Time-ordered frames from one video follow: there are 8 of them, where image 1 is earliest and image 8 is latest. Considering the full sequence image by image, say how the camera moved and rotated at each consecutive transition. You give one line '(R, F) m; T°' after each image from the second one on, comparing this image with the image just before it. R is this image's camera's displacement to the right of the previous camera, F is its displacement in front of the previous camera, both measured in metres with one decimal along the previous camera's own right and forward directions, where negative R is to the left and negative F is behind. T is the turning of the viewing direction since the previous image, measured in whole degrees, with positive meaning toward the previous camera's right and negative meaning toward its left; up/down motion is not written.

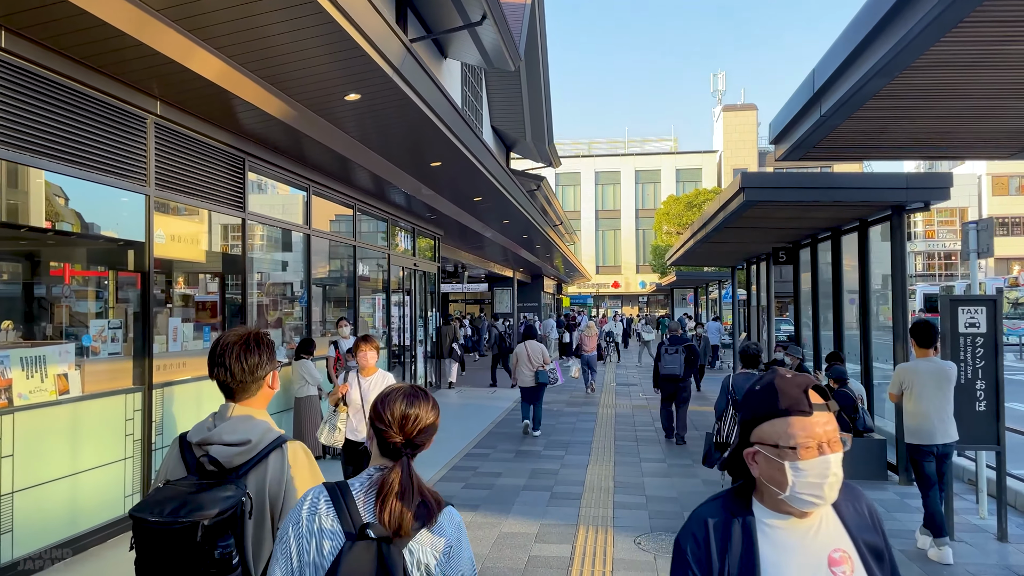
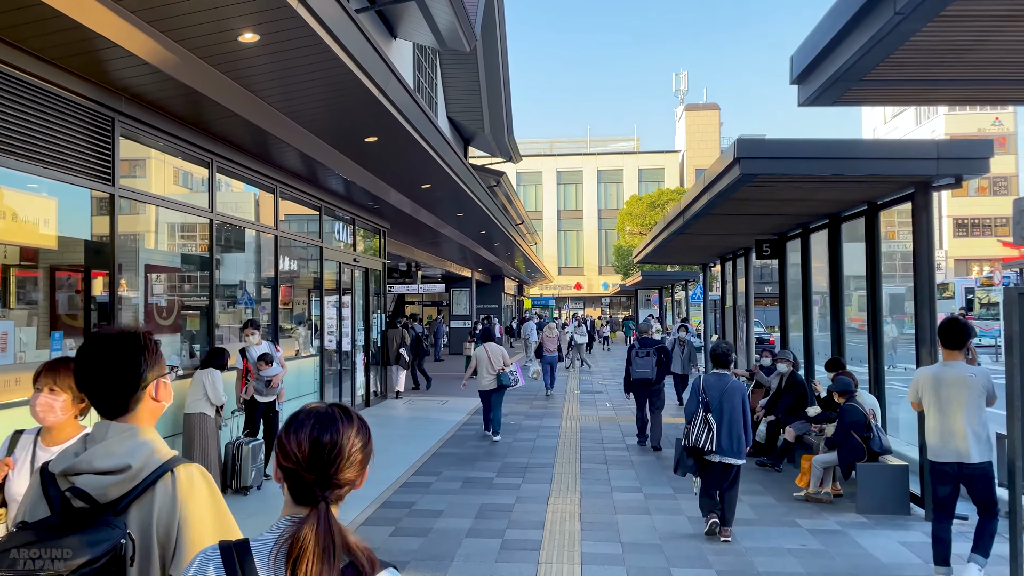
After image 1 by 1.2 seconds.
(+0.2, +1.5) m; +3°
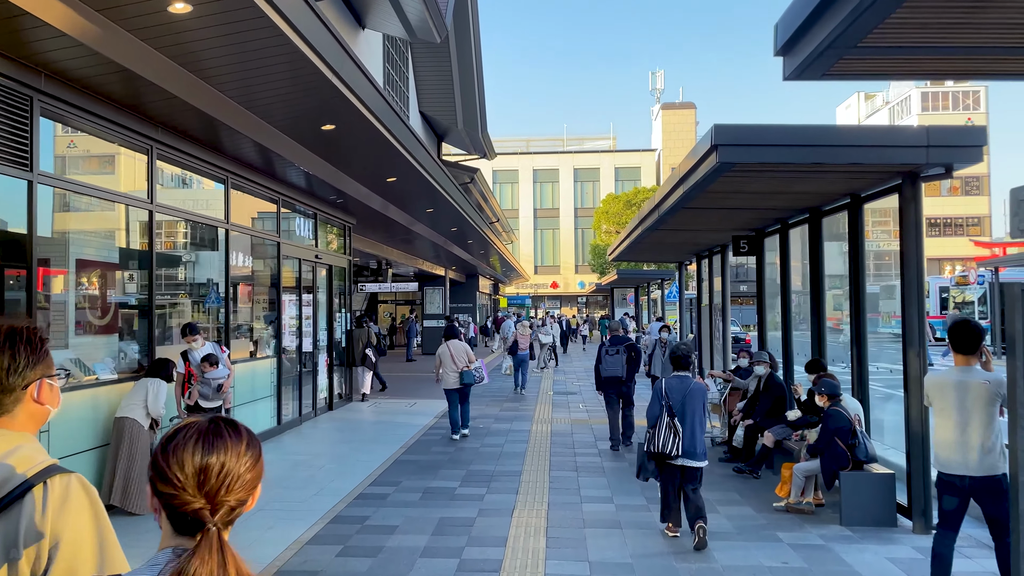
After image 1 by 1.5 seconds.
(+0.1, +0.5) m; +2°
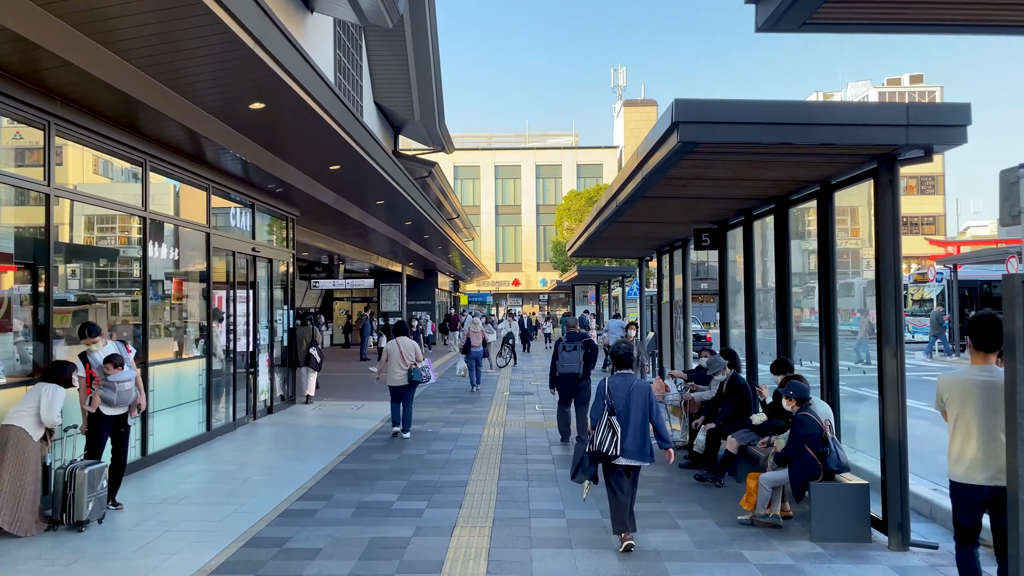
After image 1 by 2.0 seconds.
(+0.2, +0.6) m; +3°
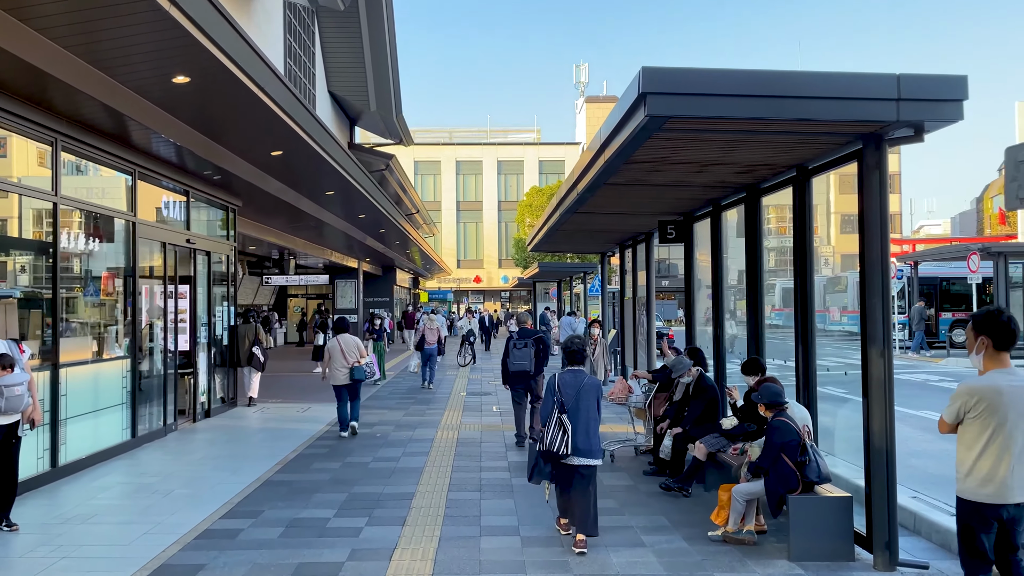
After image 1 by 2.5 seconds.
(+0.1, +0.6) m; +3°
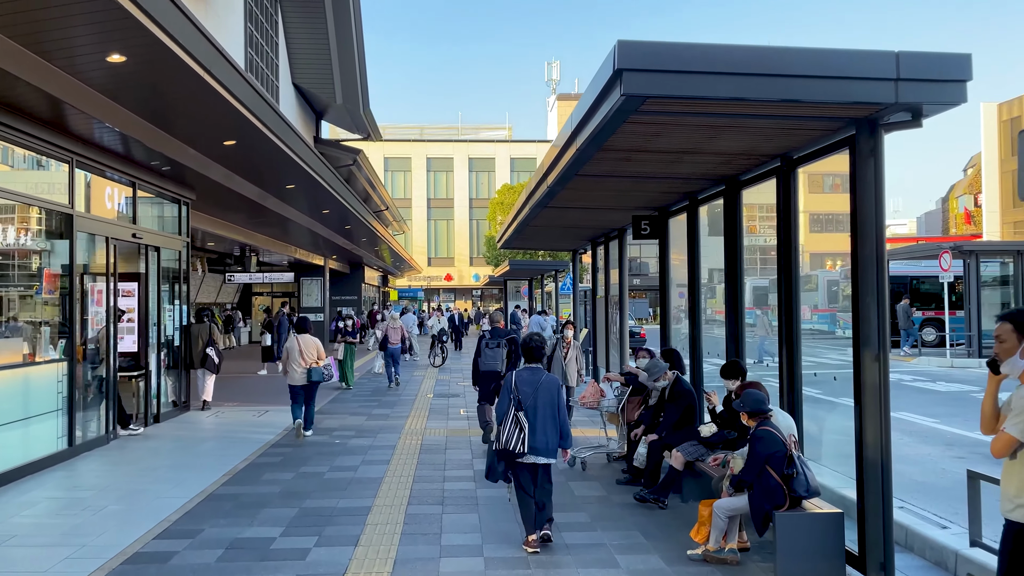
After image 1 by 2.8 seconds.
(+0.1, +0.5) m; +2°
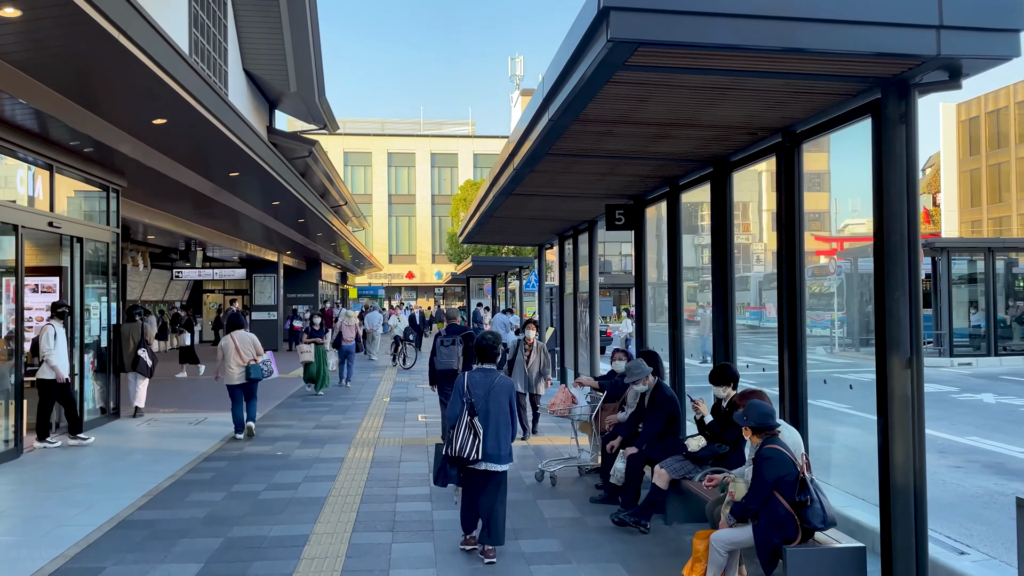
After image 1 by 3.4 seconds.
(0.0, +0.8) m; +3°
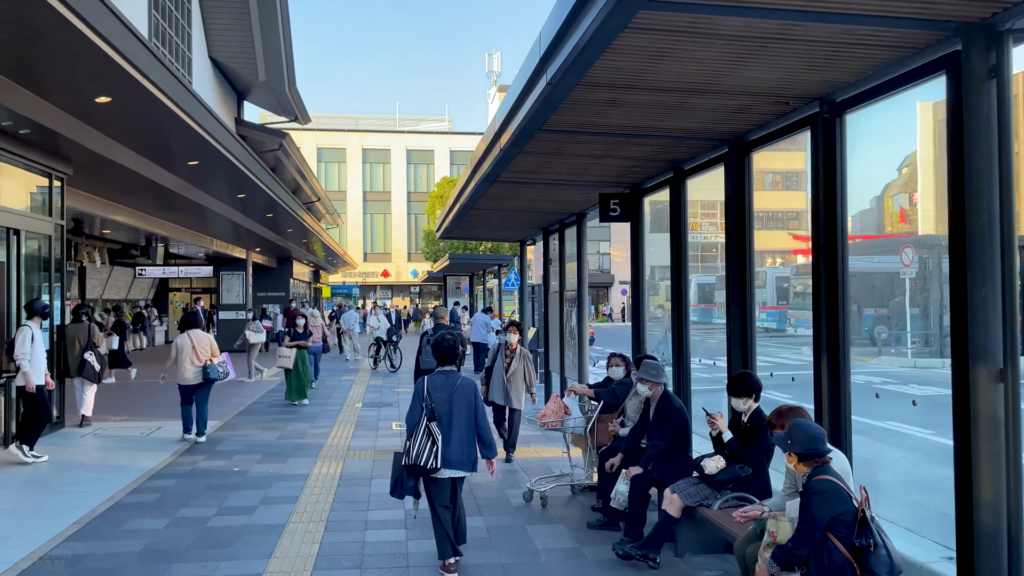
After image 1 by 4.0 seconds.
(-0.1, +0.8) m; +2°
